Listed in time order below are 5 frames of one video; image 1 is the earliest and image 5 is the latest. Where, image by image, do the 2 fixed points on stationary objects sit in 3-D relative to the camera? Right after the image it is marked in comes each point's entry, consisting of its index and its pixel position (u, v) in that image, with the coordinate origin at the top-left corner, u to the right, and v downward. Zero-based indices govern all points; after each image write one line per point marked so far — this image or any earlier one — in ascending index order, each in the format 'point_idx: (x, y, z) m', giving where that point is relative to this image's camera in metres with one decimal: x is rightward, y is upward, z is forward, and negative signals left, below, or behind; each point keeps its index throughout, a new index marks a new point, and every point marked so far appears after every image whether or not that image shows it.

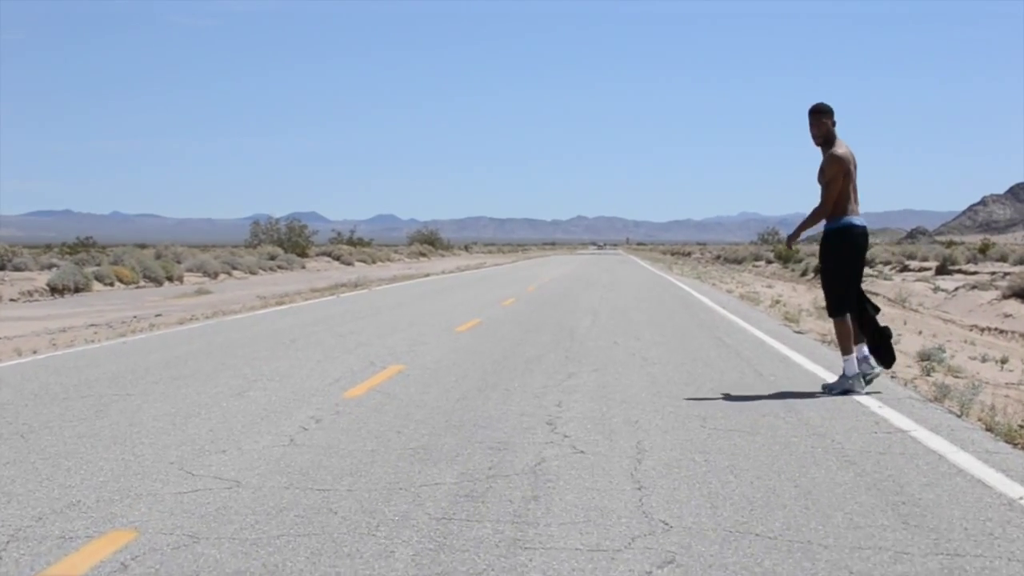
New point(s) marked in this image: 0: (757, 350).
0: (+3.1, -0.8, +14.4) m
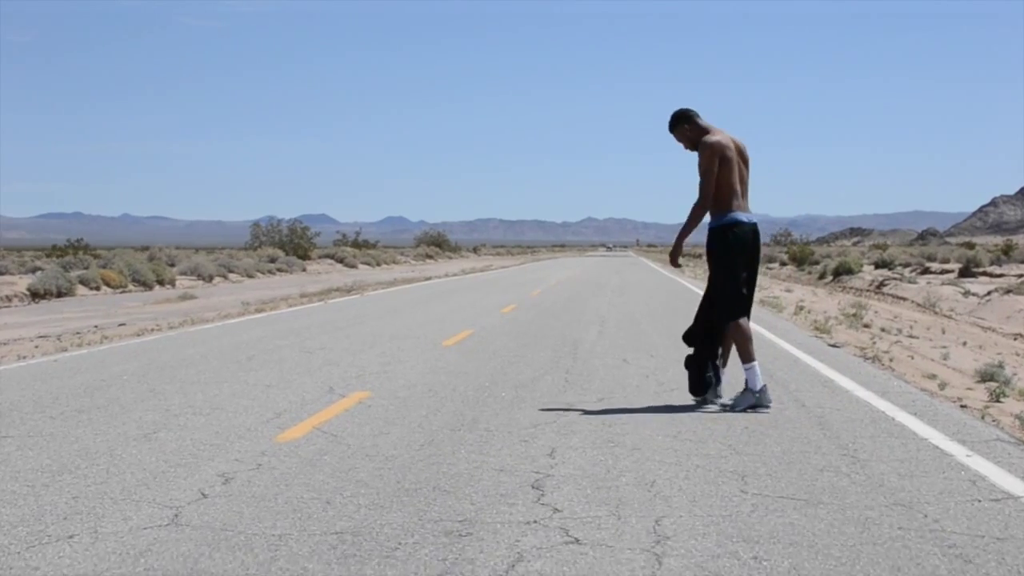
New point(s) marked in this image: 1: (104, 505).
0: (+3.0, -0.9, +12.2) m
1: (-2.1, -1.1, +5.9) m
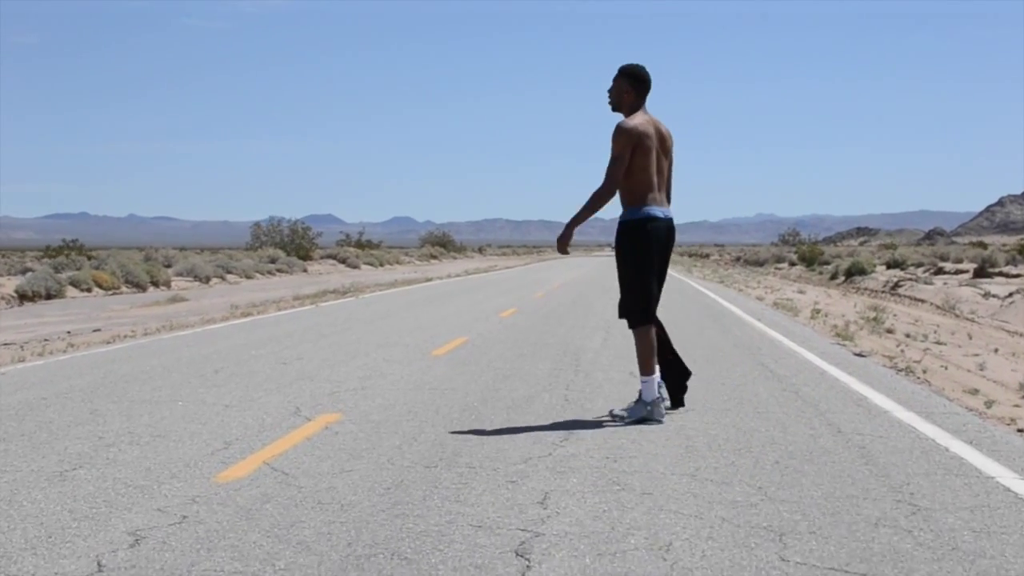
0: (+2.9, -0.9, +10.9) m
1: (-2.2, -1.2, +4.6) m
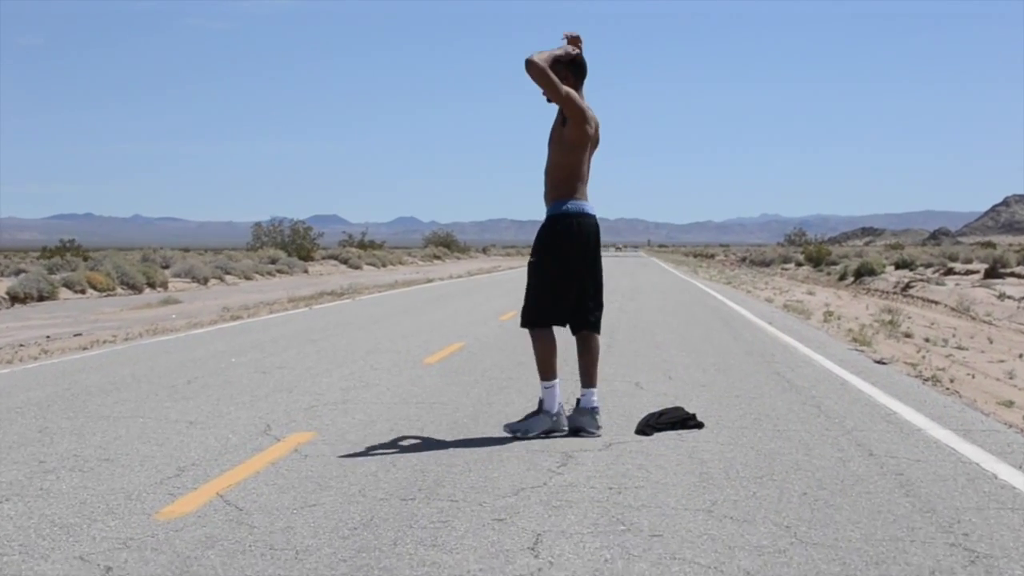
0: (+2.9, -1.0, +10.0) m
1: (-2.3, -1.2, +3.7) m
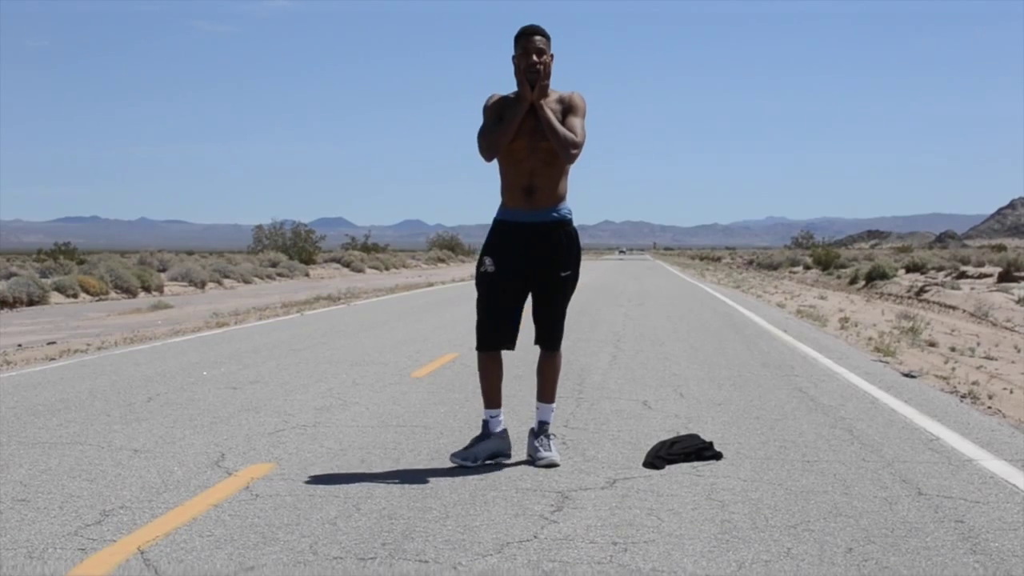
0: (+2.8, -1.0, +8.9) m
1: (-2.4, -1.3, +2.7) m
